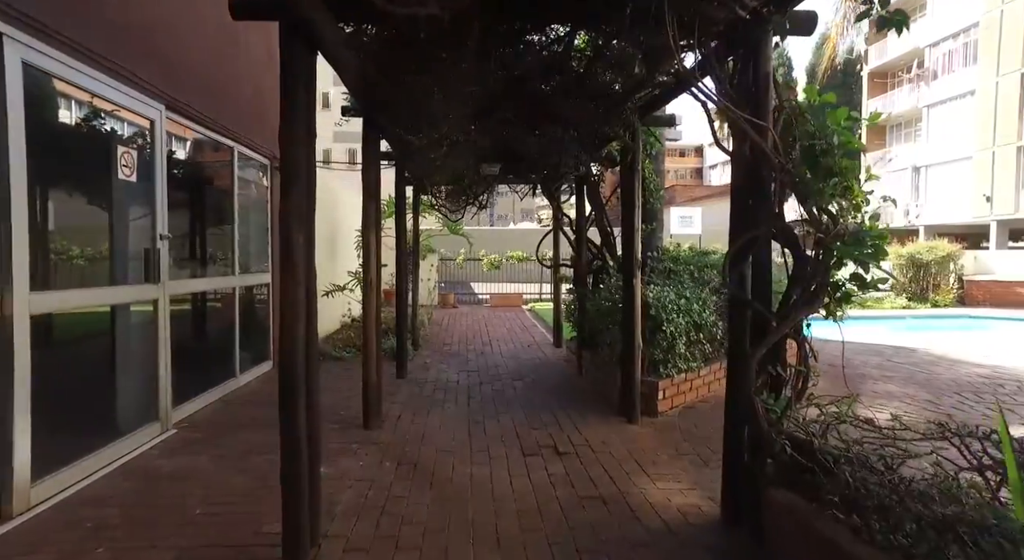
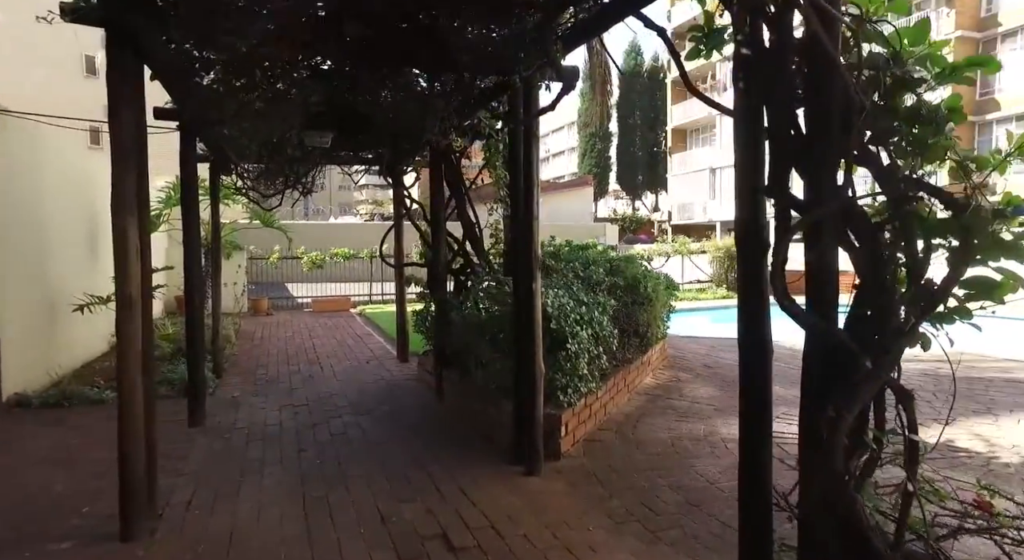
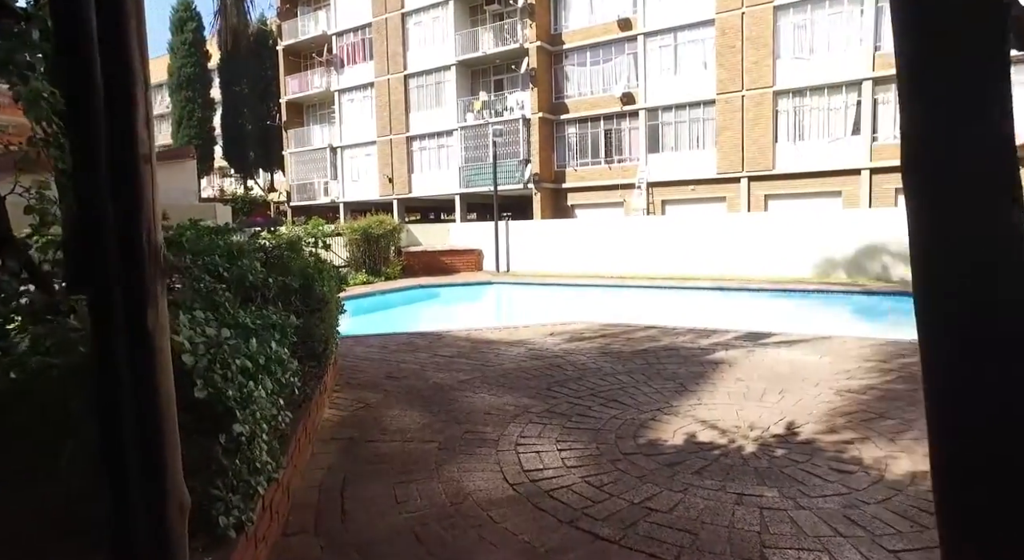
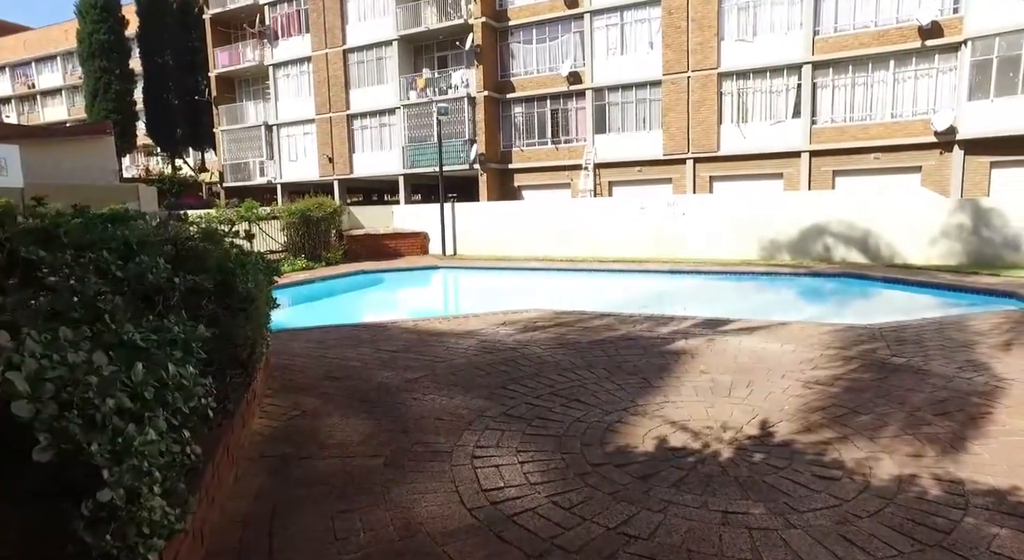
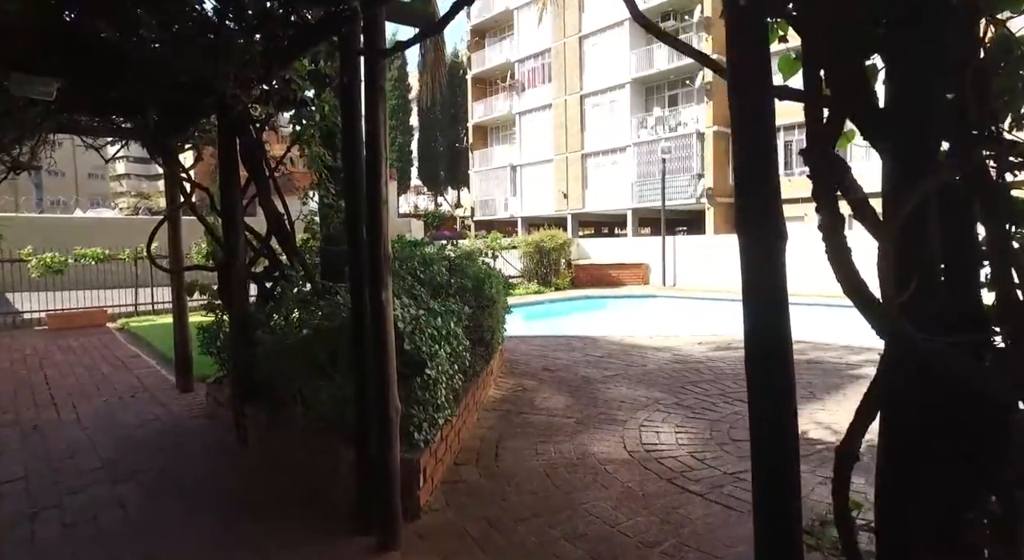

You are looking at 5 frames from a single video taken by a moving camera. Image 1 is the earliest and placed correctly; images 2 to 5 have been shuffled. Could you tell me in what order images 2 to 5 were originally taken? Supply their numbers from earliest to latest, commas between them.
2, 5, 3, 4
